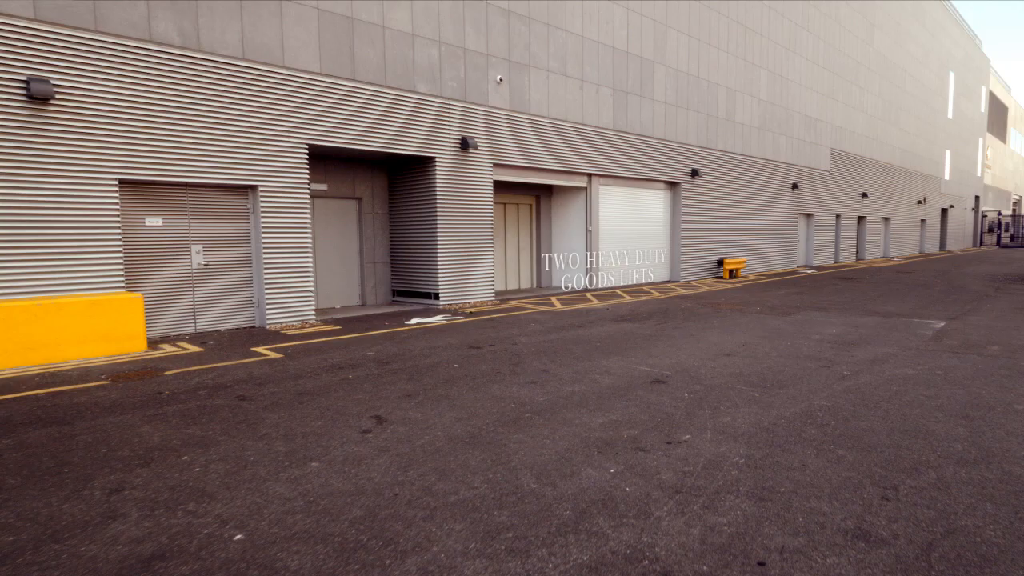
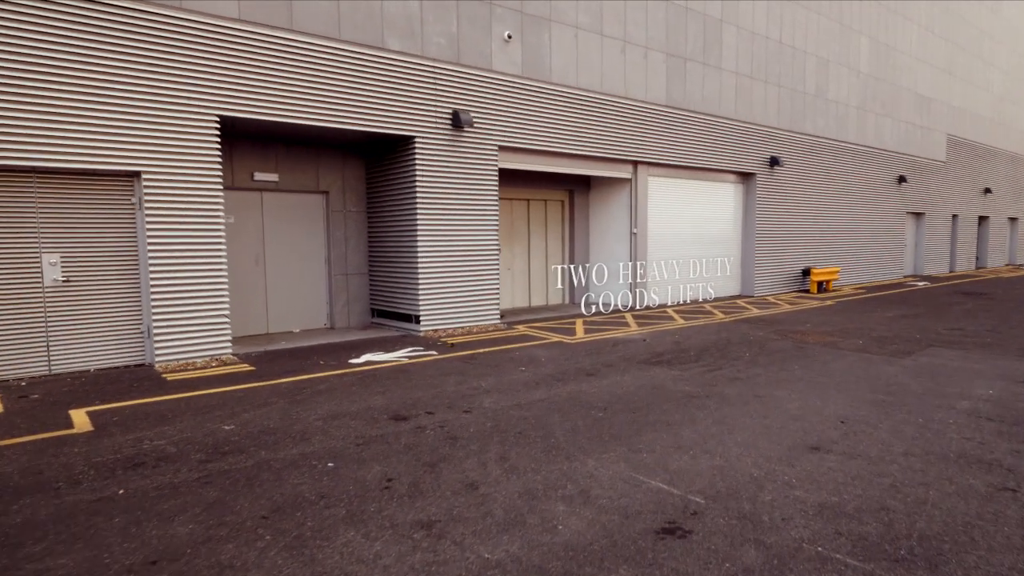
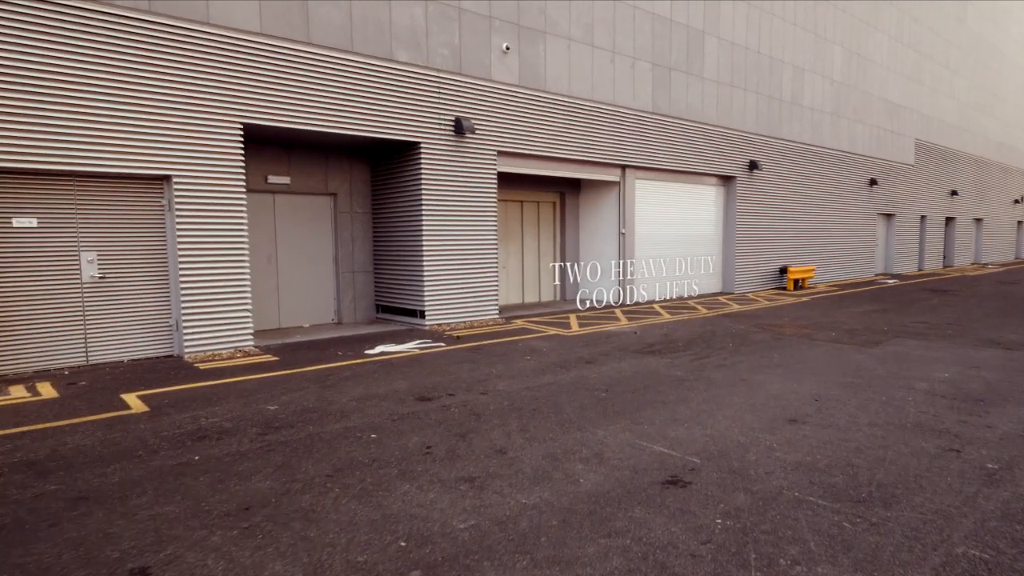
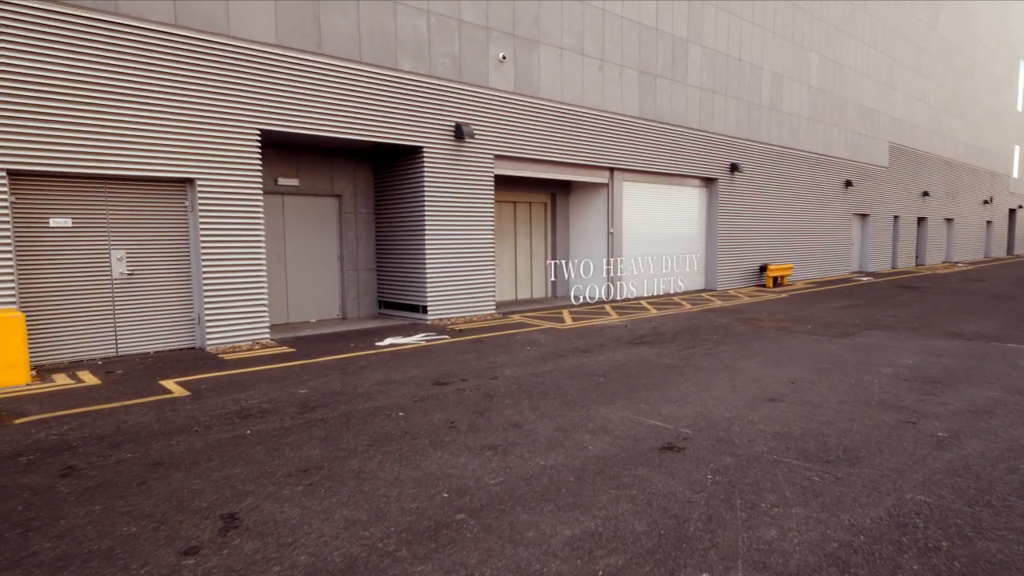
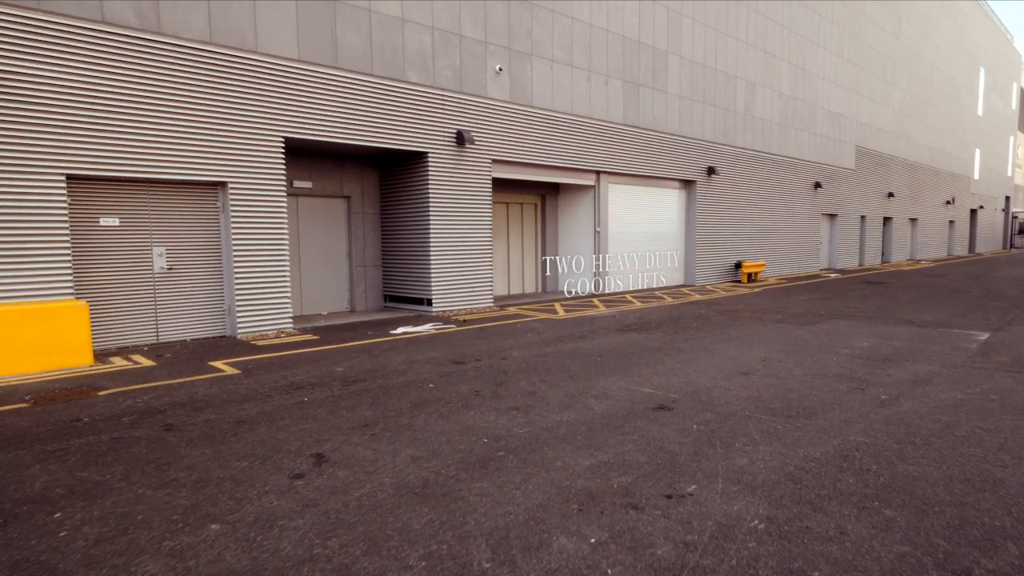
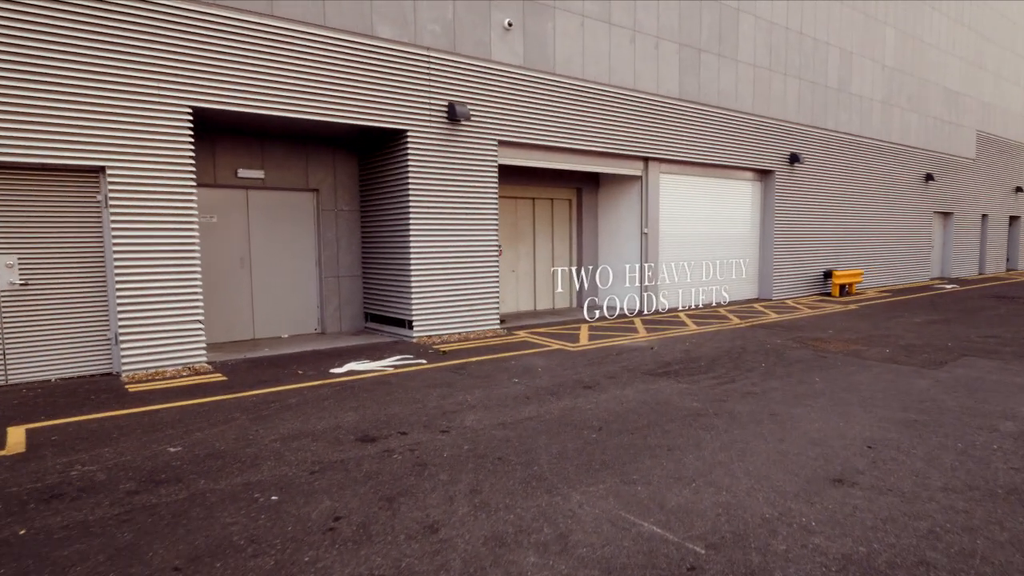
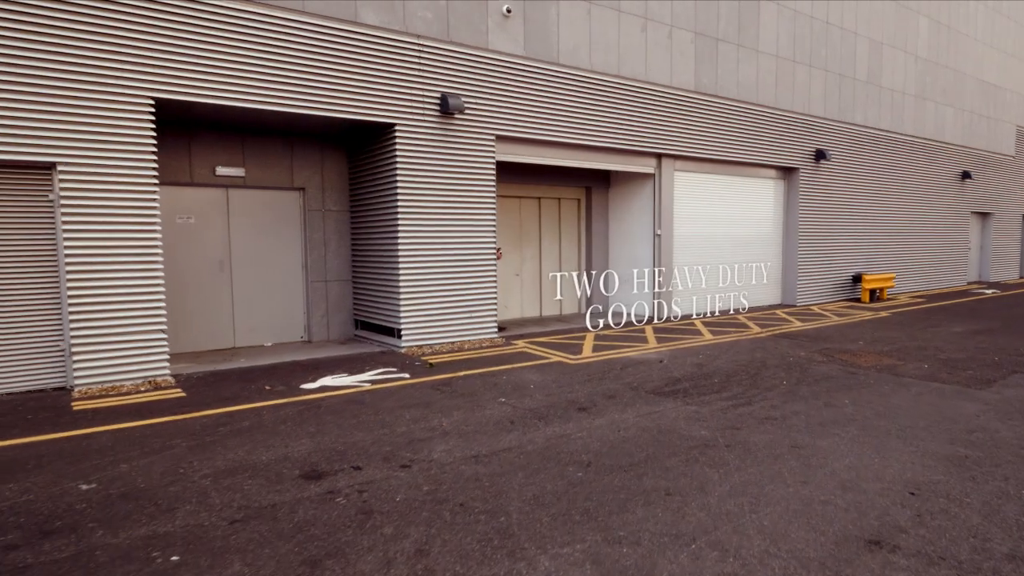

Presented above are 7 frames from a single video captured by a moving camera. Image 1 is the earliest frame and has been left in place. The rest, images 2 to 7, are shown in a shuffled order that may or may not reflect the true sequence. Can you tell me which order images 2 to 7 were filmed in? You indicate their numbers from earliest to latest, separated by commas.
5, 4, 3, 2, 6, 7
